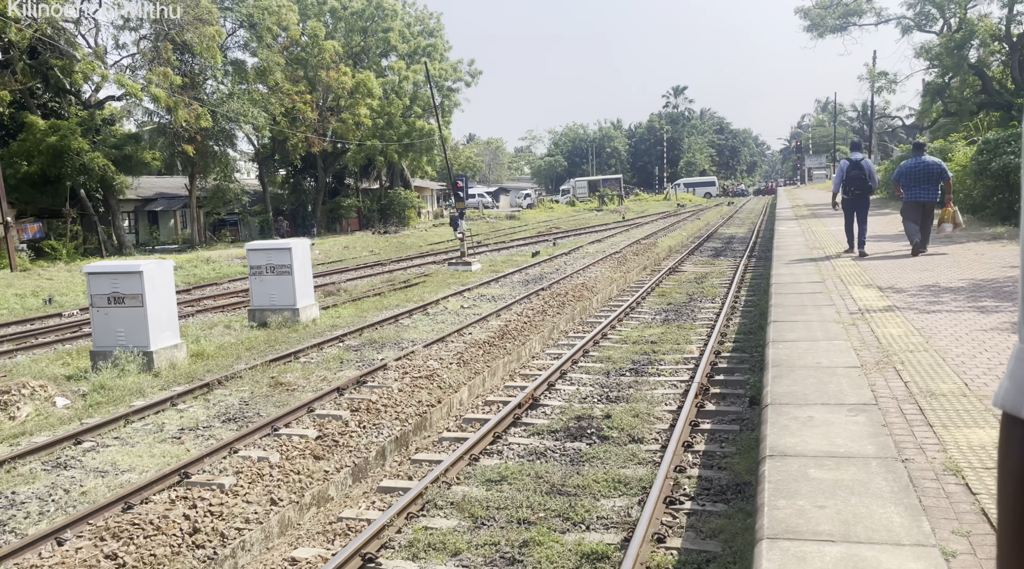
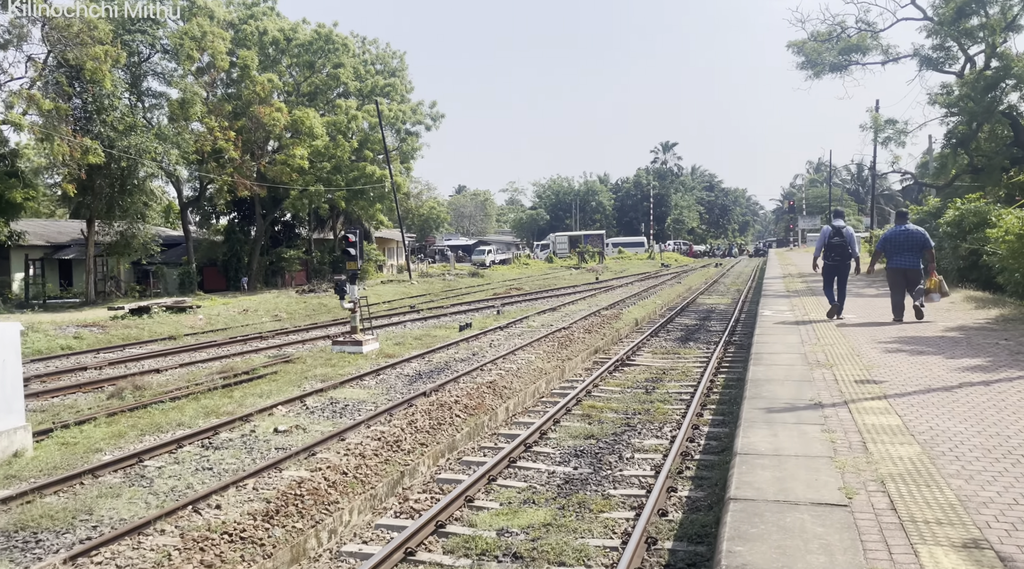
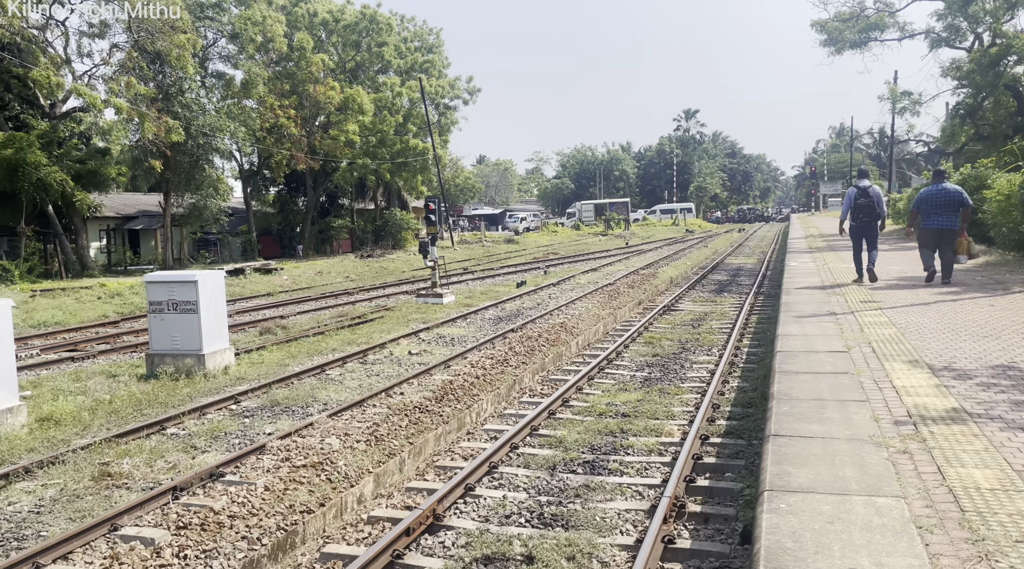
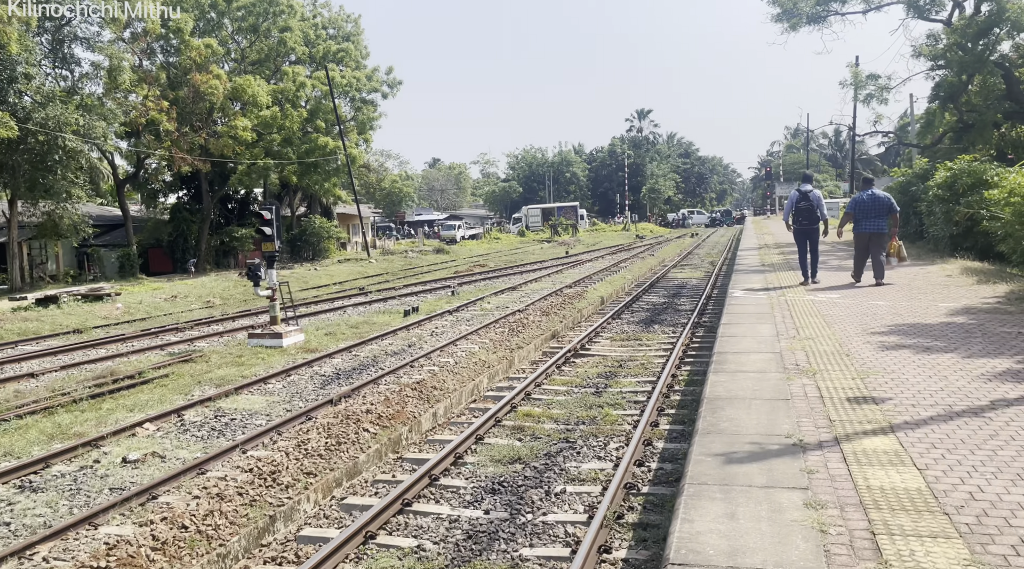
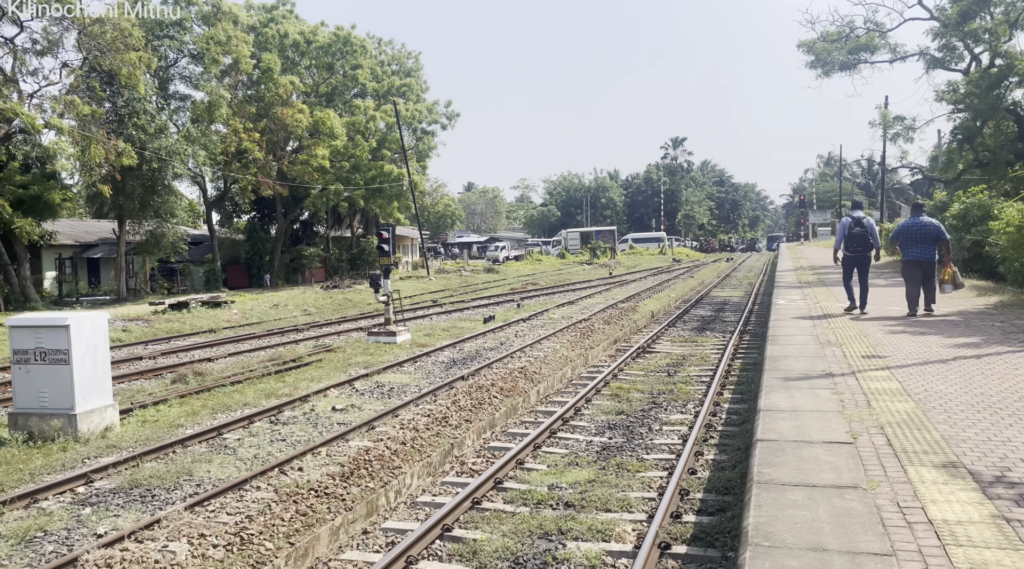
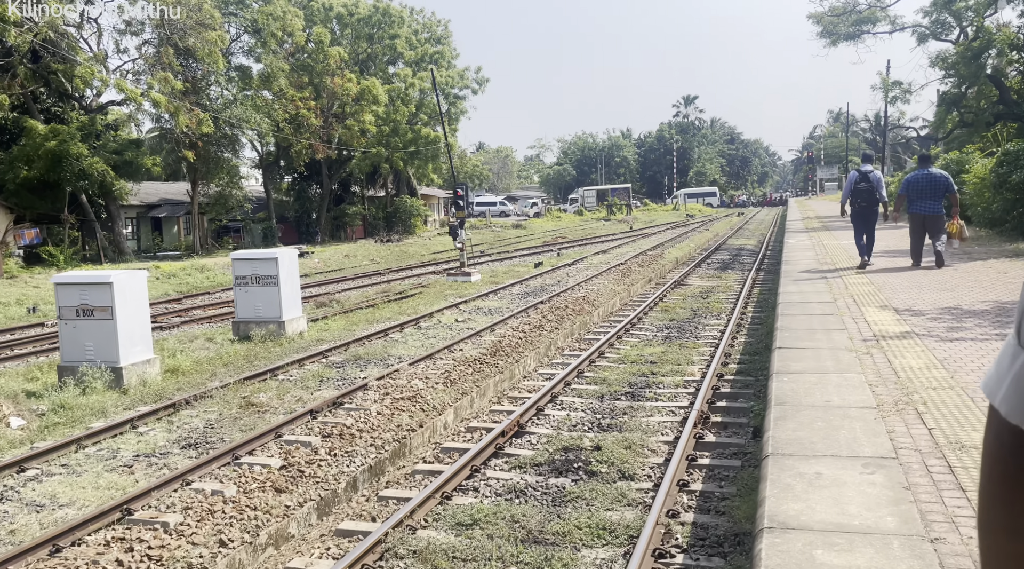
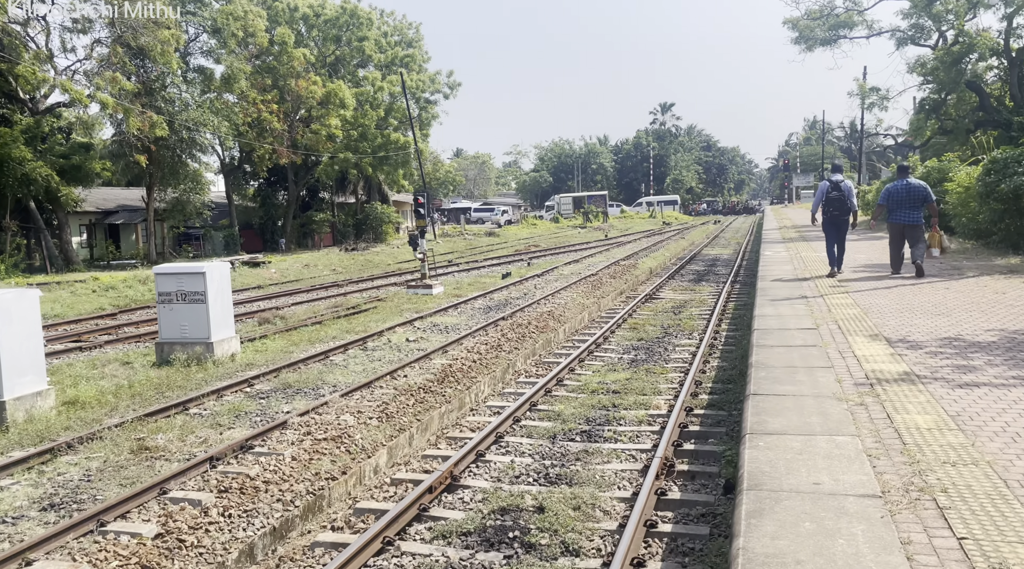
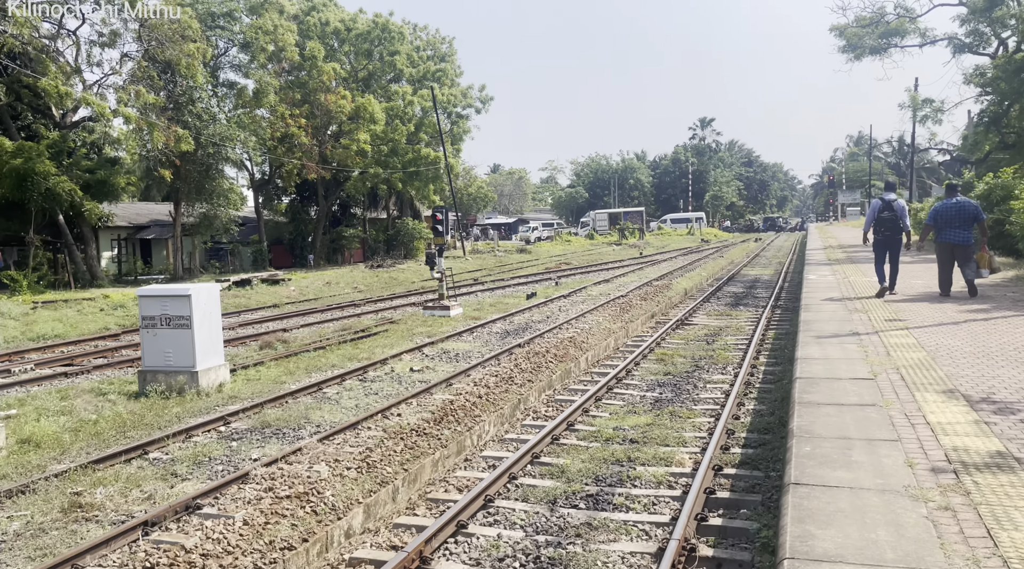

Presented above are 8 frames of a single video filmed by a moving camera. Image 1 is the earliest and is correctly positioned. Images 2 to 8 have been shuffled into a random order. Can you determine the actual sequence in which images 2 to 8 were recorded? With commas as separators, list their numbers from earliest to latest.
6, 7, 3, 8, 5, 2, 4
